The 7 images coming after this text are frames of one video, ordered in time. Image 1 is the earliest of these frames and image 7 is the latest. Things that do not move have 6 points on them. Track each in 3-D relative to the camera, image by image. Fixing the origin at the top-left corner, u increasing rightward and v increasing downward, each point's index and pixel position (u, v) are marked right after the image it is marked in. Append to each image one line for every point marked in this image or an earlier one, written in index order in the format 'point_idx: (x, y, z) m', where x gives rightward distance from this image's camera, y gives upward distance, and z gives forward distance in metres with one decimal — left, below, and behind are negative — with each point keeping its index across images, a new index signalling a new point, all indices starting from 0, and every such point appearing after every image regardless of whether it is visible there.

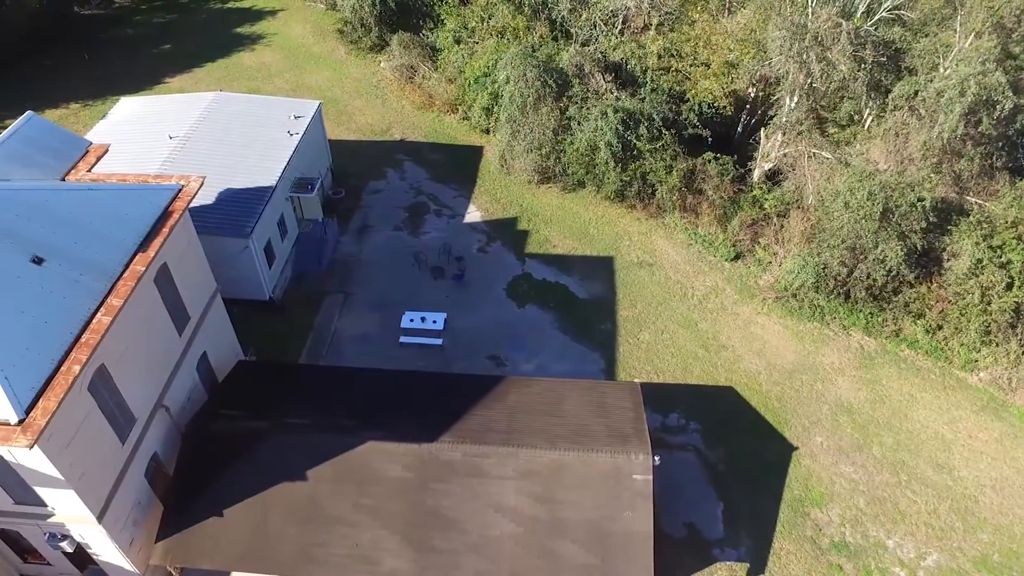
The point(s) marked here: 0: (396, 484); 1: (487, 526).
0: (-2.3, -4.1, +16.2) m
1: (-0.5, -4.9, +15.5) m
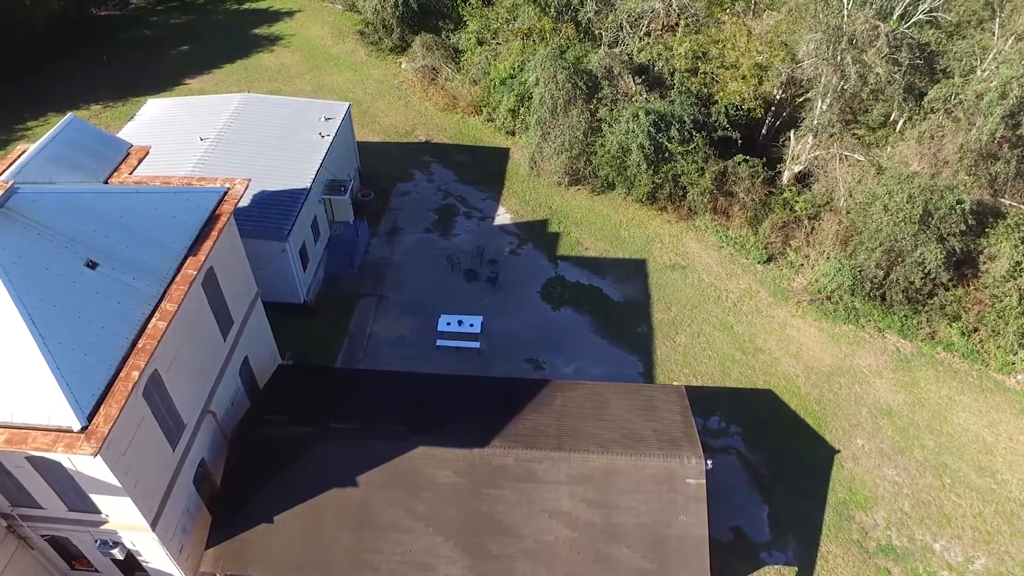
0: (-1.2, -4.2, +16.1) m
1: (+0.6, -4.9, +15.4) m
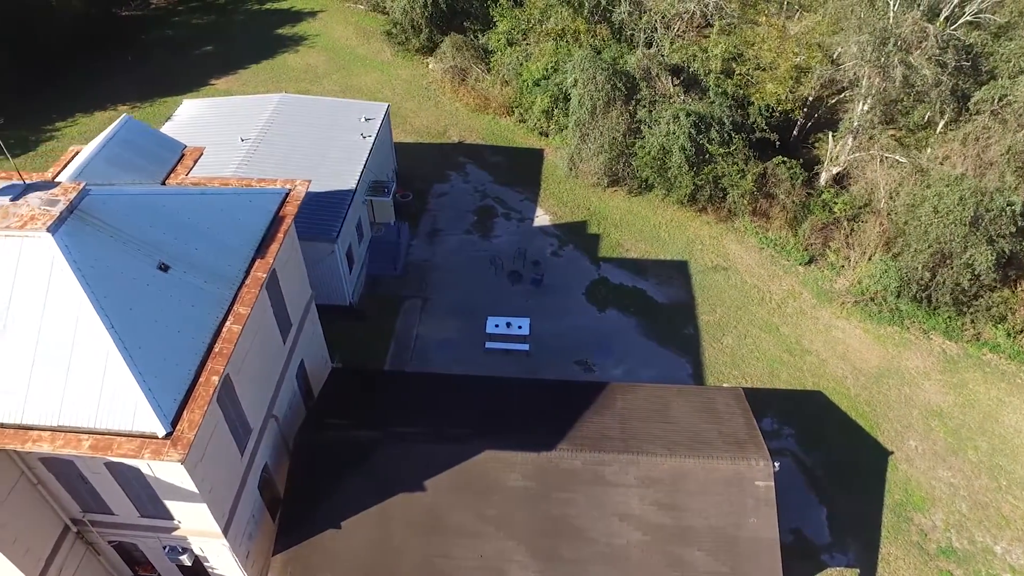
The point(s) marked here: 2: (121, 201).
0: (+0.2, -4.3, +16.0) m
1: (+2.0, -5.0, +15.4) m
2: (-7.4, +1.7, +14.5) m
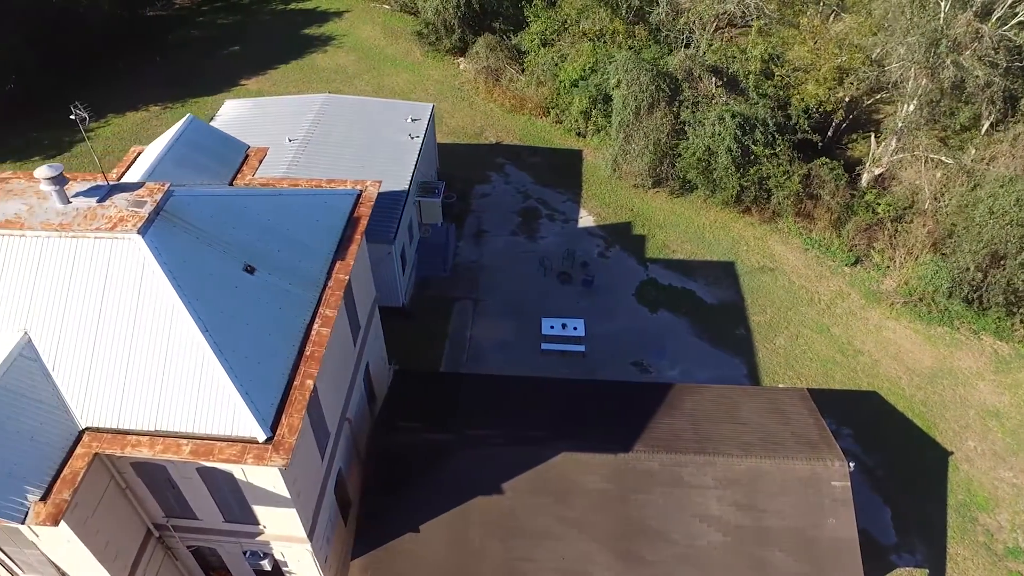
0: (+1.8, -4.3, +15.9) m
1: (+3.7, -5.0, +15.3) m
2: (-5.8, +1.6, +14.3) m
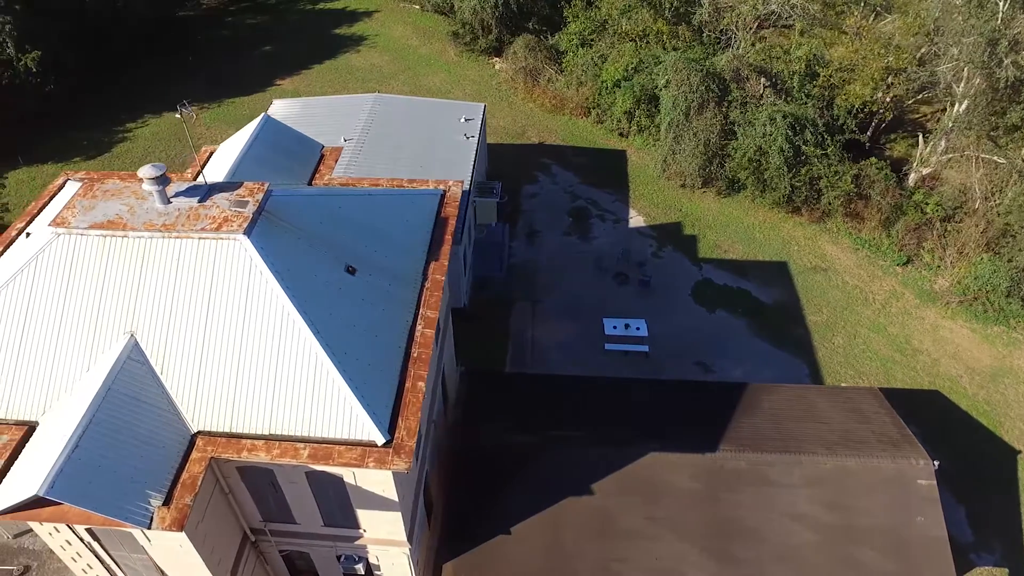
0: (+3.6, -4.3, +15.9) m
1: (+5.5, -5.0, +15.3) m
2: (-3.9, +1.6, +14.2) m
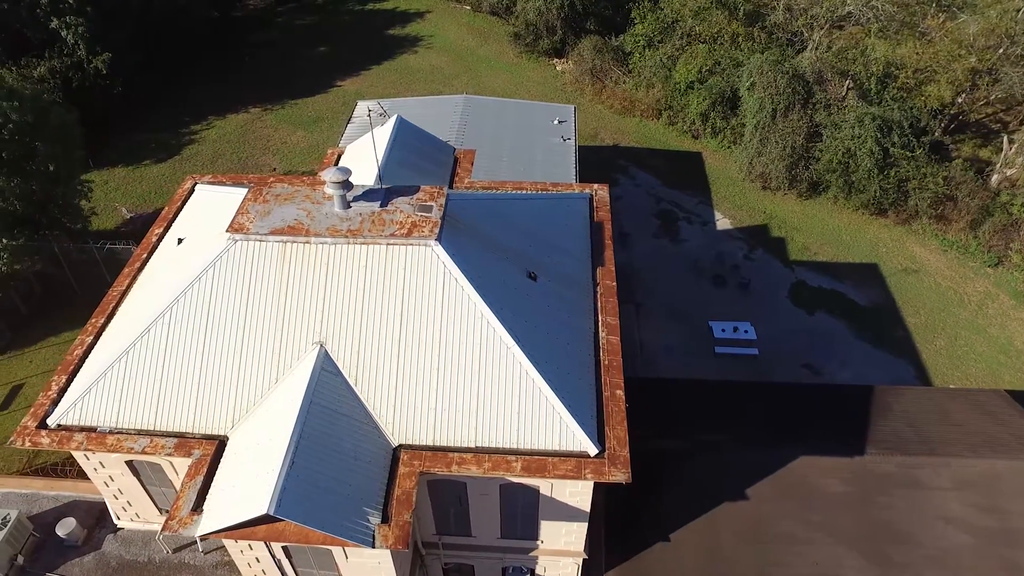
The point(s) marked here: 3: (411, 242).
0: (+6.8, -4.4, +15.7) m
1: (+8.7, -5.1, +15.2) m
2: (-0.7, +1.5, +13.9) m
3: (-1.7, +0.8, +12.4) m
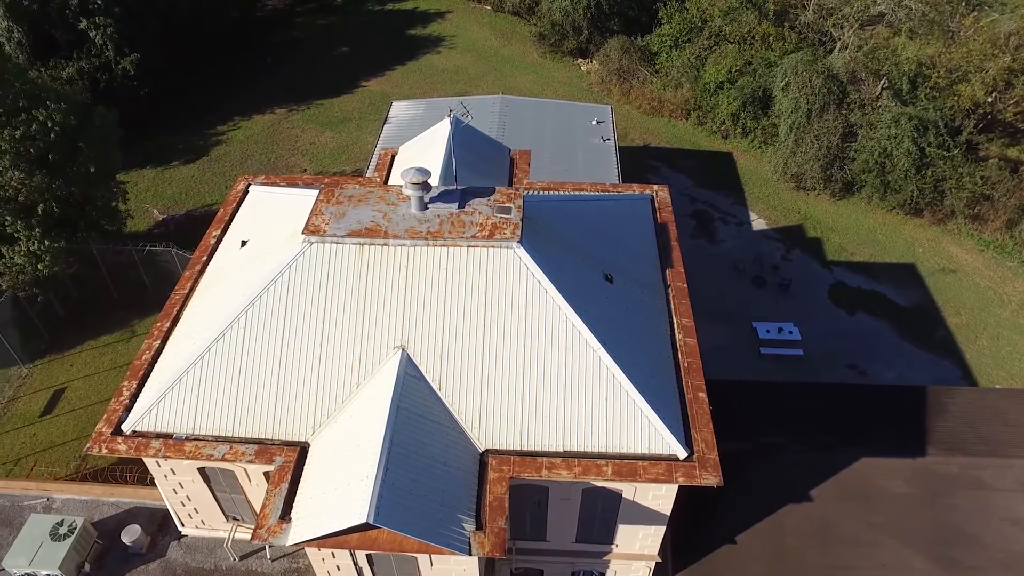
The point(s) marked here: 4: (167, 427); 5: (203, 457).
0: (+8.1, -4.4, +15.6) m
1: (+10.0, -5.1, +15.1) m
2: (+0.6, +1.5, +13.7) m
3: (-0.3, +0.7, +12.2) m
4: (-5.4, -2.2, +12.0) m
5: (-4.7, -2.6, +11.5) m
